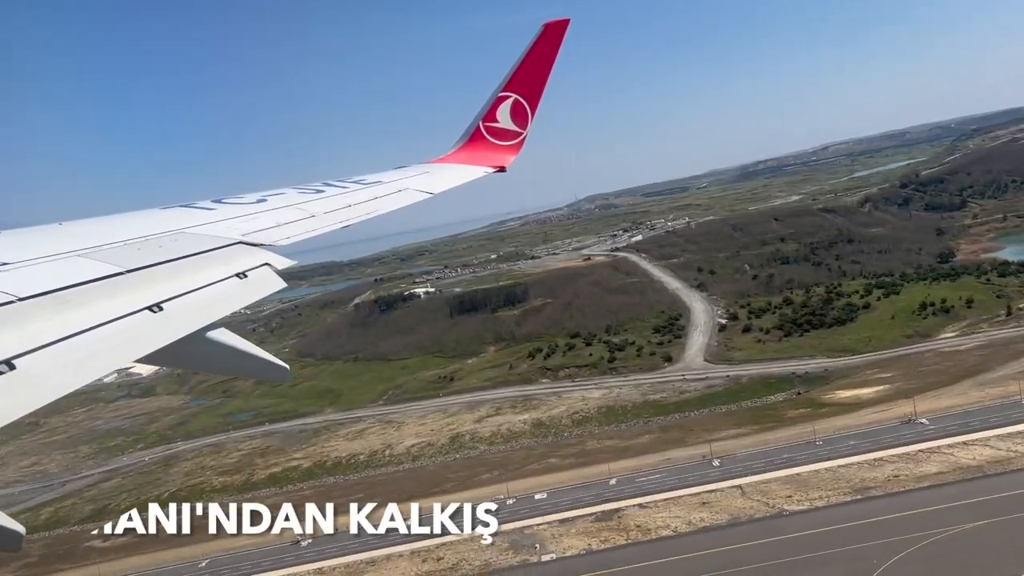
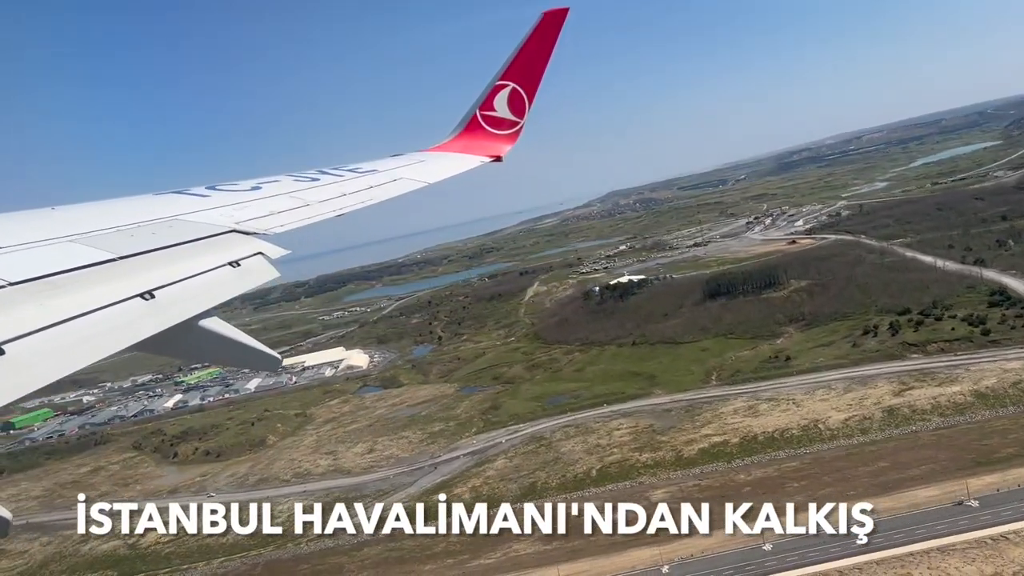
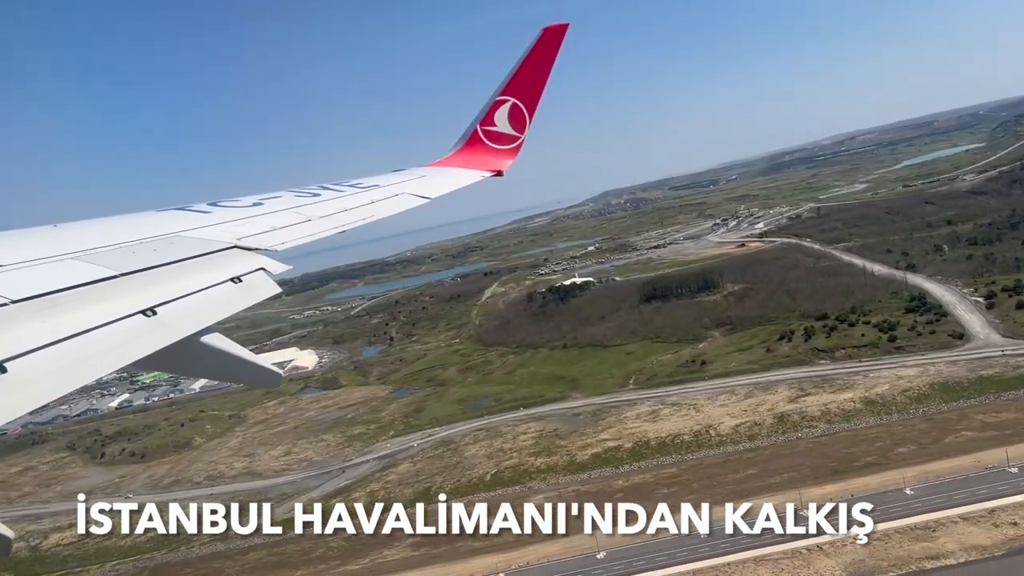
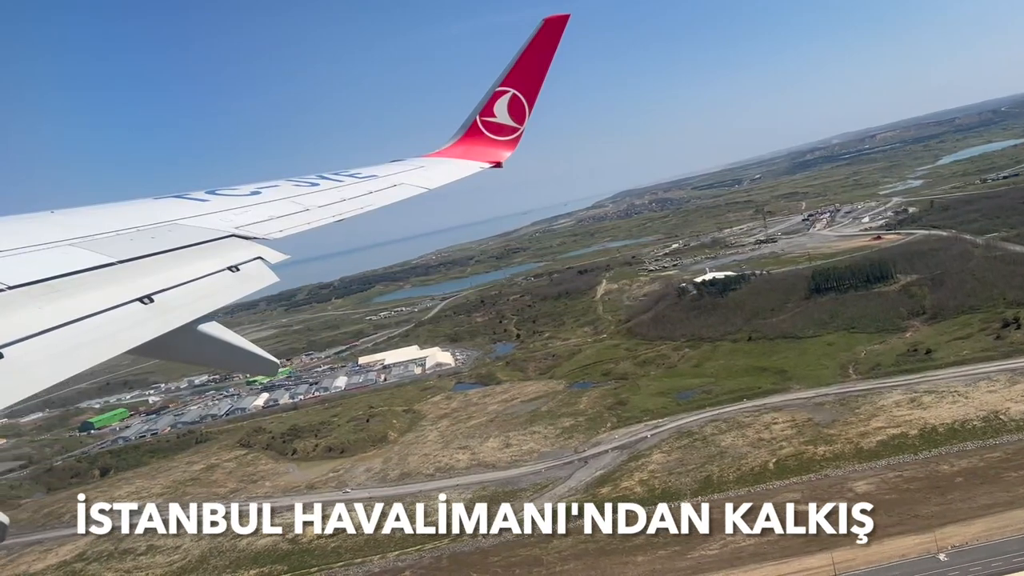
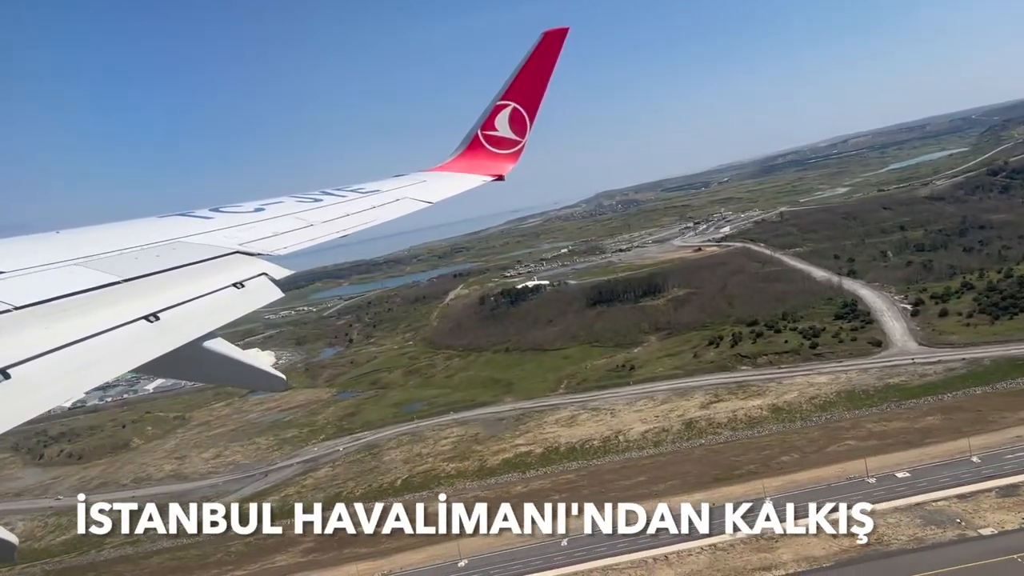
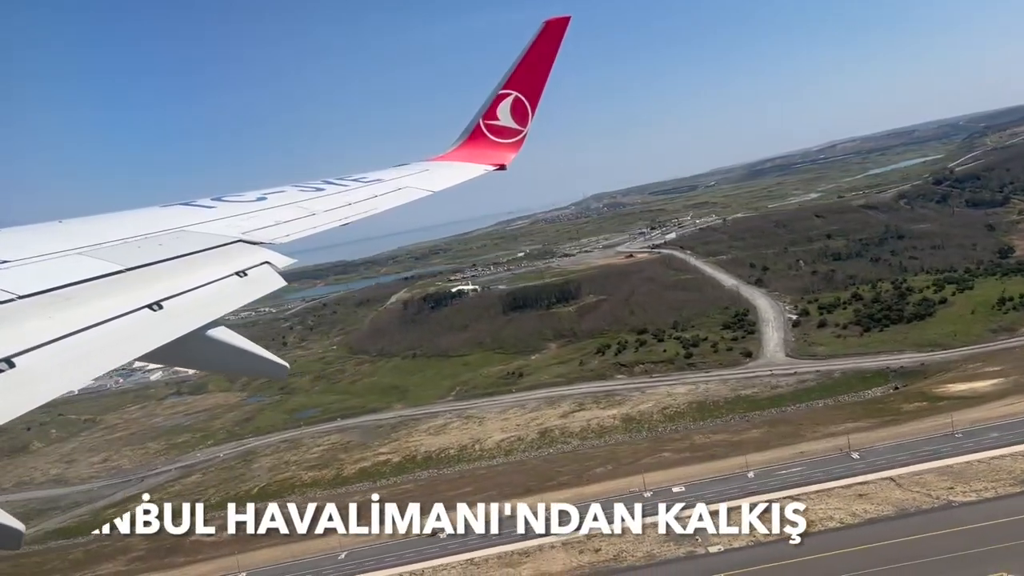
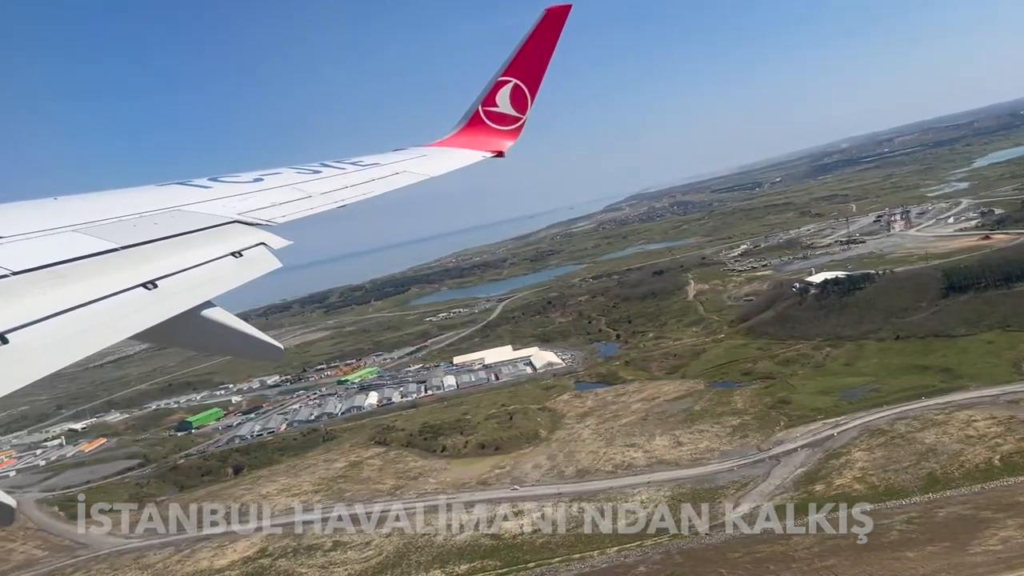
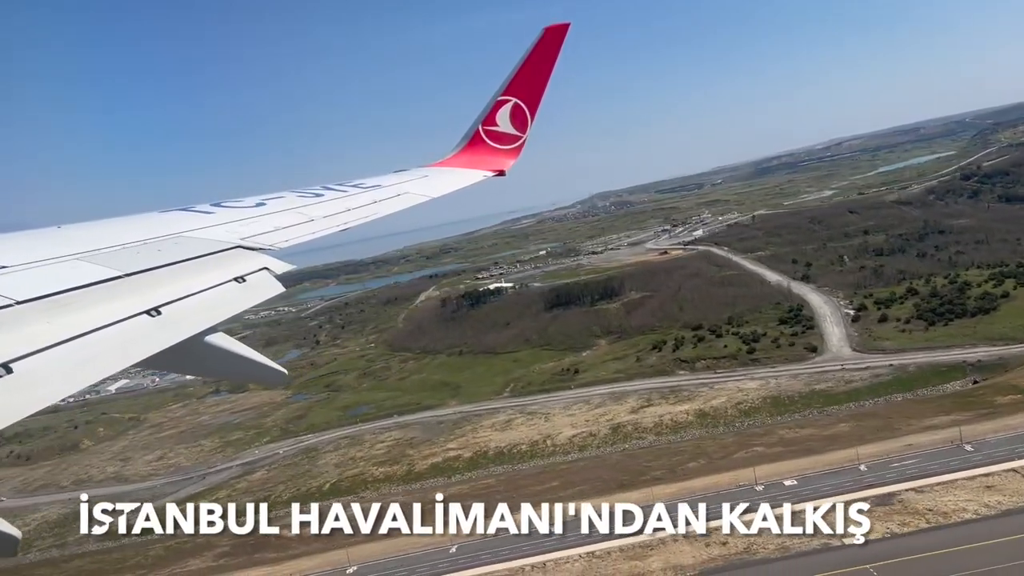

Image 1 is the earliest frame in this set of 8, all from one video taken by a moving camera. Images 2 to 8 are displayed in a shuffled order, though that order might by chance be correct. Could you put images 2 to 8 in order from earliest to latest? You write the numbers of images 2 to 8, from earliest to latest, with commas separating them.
6, 8, 5, 3, 2, 4, 7
